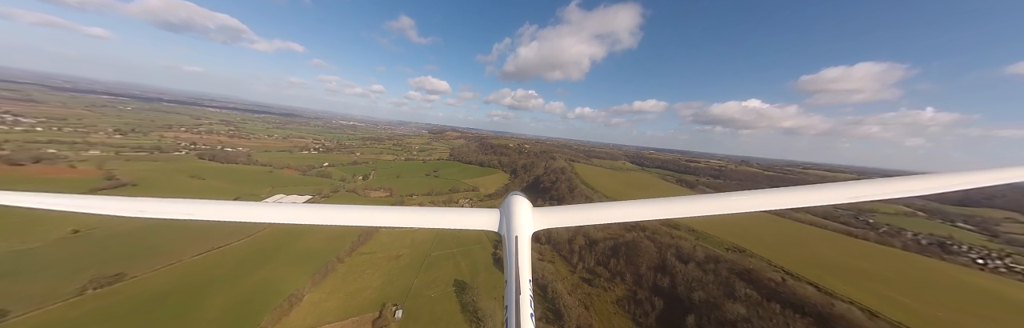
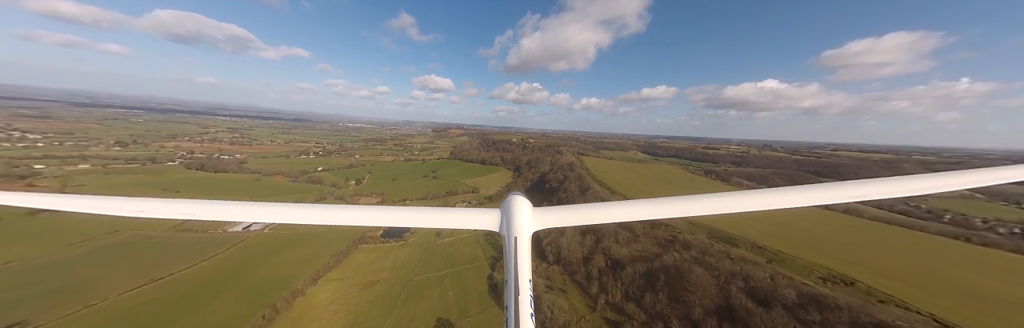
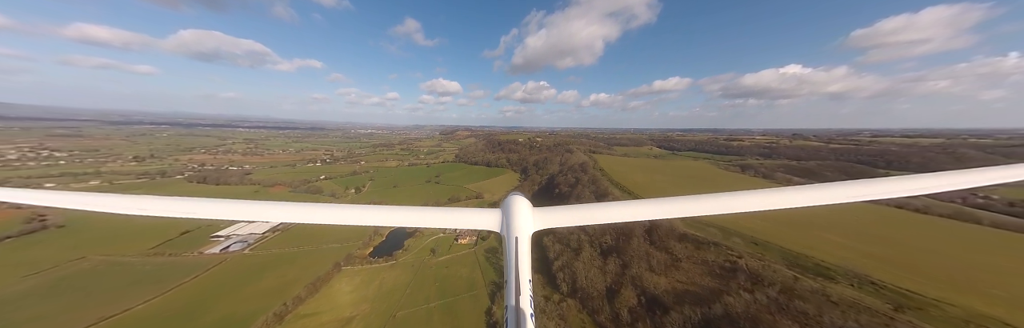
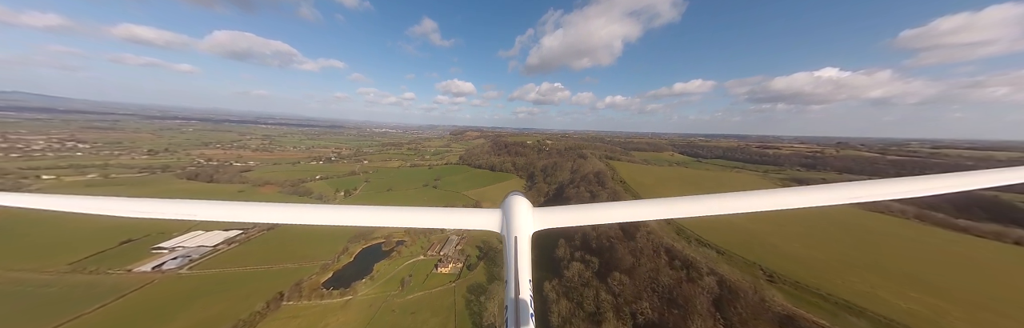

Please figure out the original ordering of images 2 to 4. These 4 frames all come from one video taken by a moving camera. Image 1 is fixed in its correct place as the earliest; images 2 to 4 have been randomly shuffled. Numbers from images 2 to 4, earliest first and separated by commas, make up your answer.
2, 3, 4
